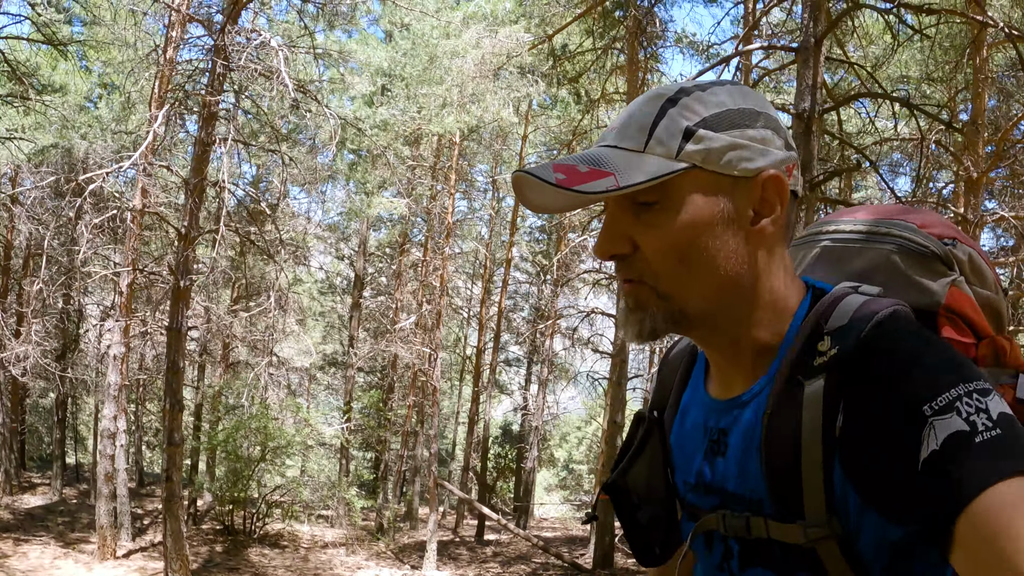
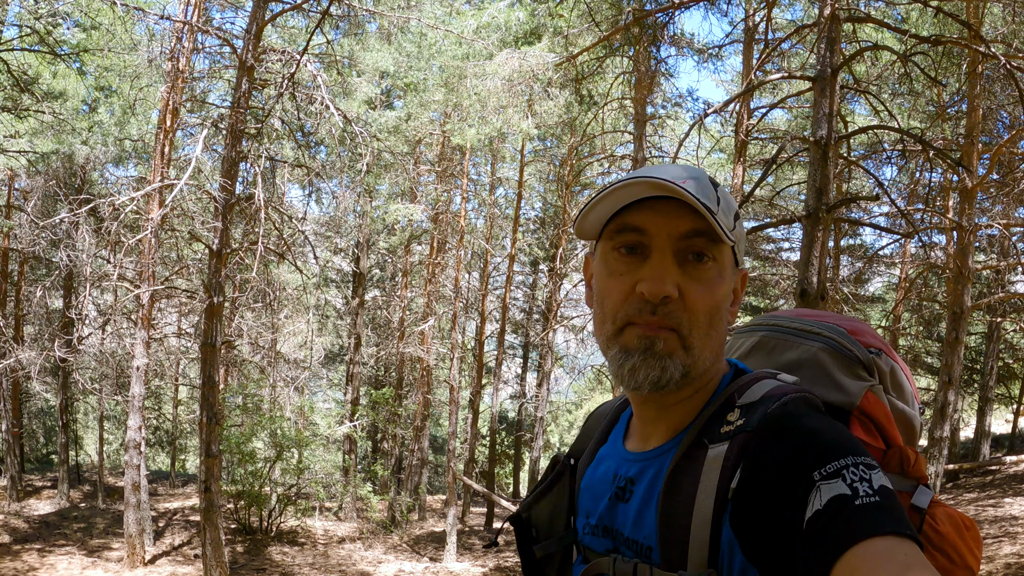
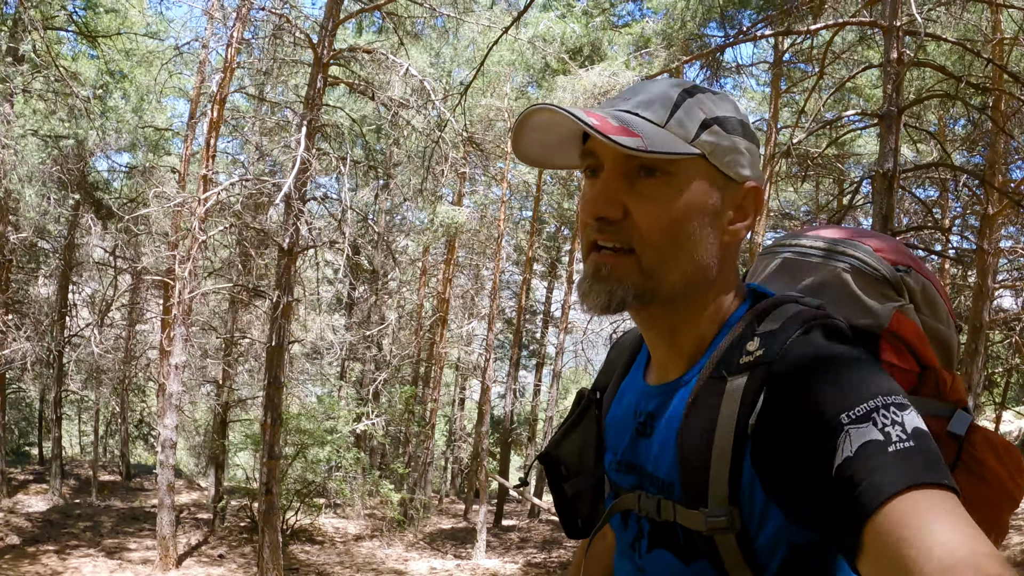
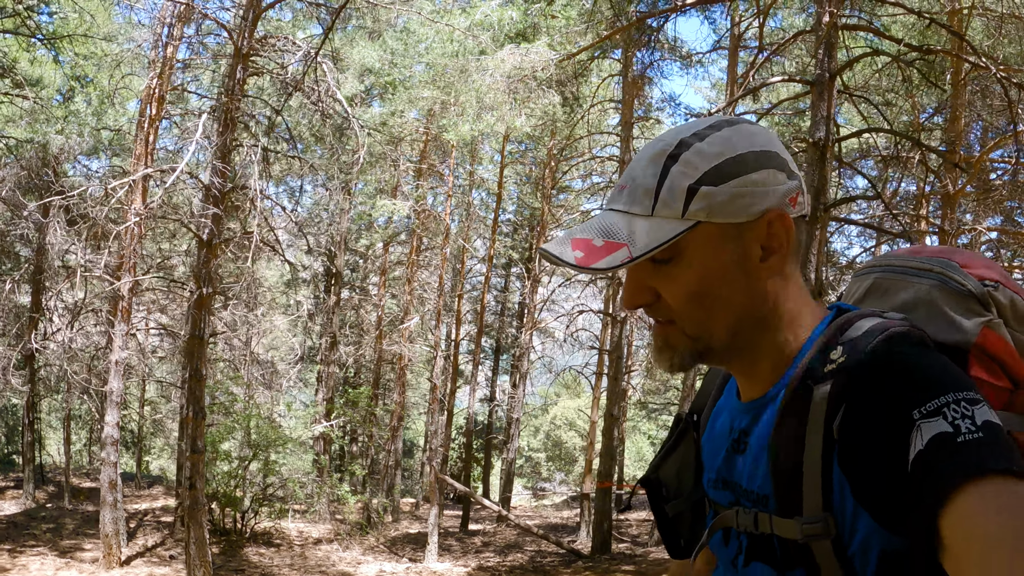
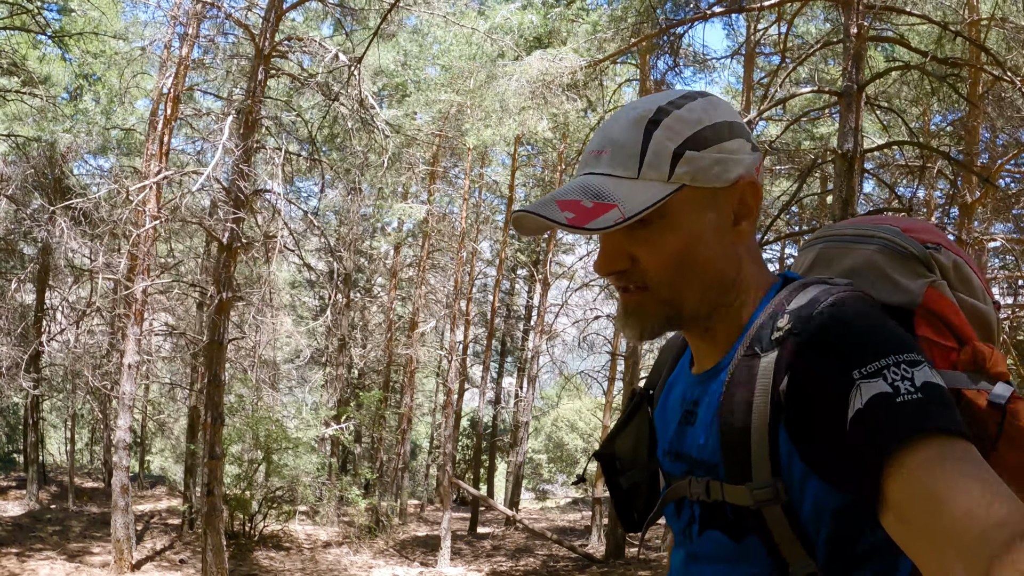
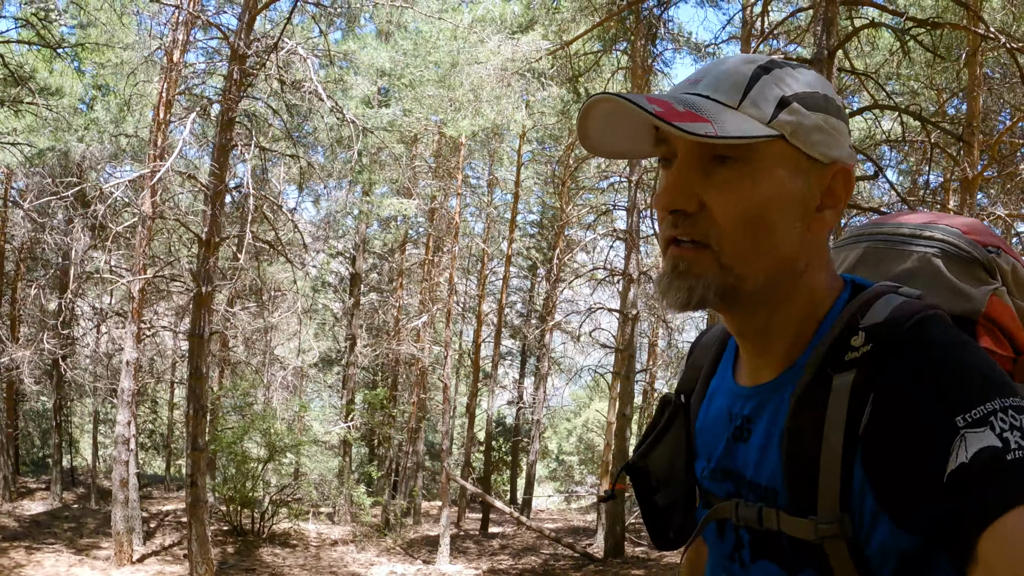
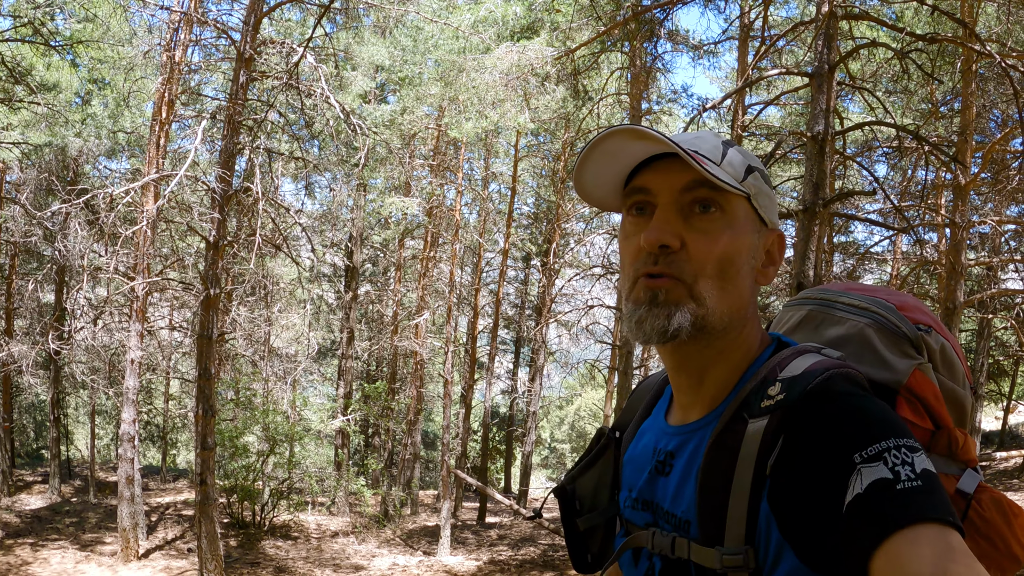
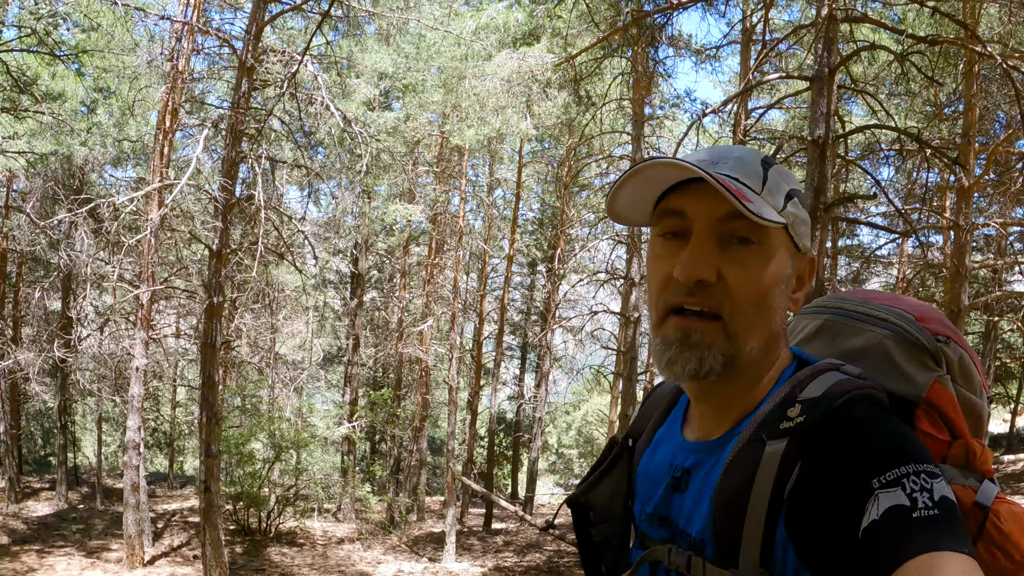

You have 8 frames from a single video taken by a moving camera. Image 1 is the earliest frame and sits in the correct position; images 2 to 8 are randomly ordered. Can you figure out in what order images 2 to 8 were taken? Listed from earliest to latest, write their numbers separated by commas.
6, 8, 2, 7, 4, 5, 3
